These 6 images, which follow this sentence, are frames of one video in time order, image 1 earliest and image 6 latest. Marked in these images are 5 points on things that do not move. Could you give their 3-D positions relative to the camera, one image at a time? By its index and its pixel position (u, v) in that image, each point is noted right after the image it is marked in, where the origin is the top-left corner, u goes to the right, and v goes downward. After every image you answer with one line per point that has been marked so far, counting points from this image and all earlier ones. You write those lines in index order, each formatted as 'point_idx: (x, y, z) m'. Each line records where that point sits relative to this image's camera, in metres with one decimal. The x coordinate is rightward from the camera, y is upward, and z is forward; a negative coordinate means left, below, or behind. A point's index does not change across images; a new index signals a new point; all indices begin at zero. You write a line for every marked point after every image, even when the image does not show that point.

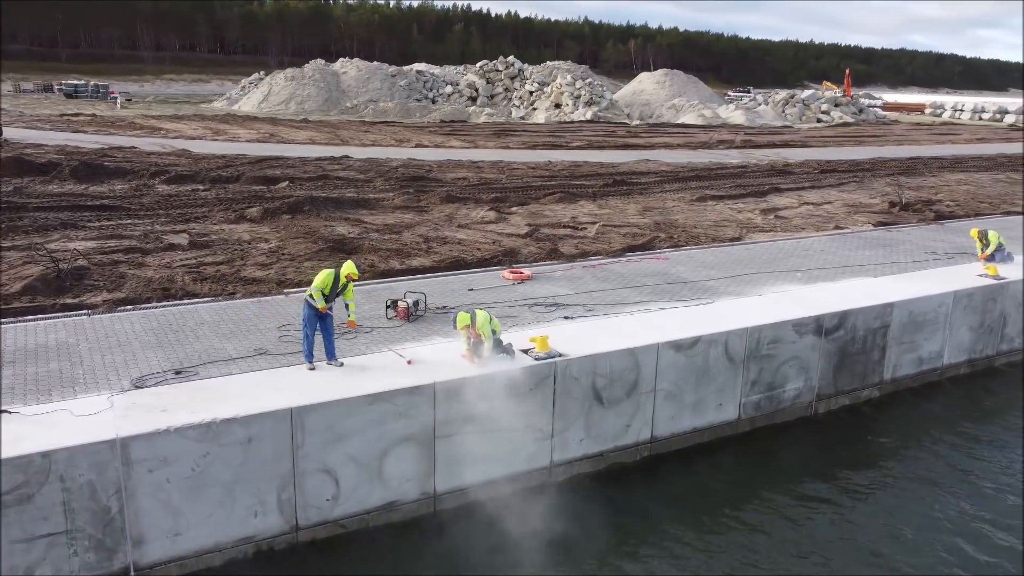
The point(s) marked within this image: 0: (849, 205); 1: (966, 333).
0: (+7.2, +1.8, +17.2) m
1: (+6.0, -0.6, +10.7) m
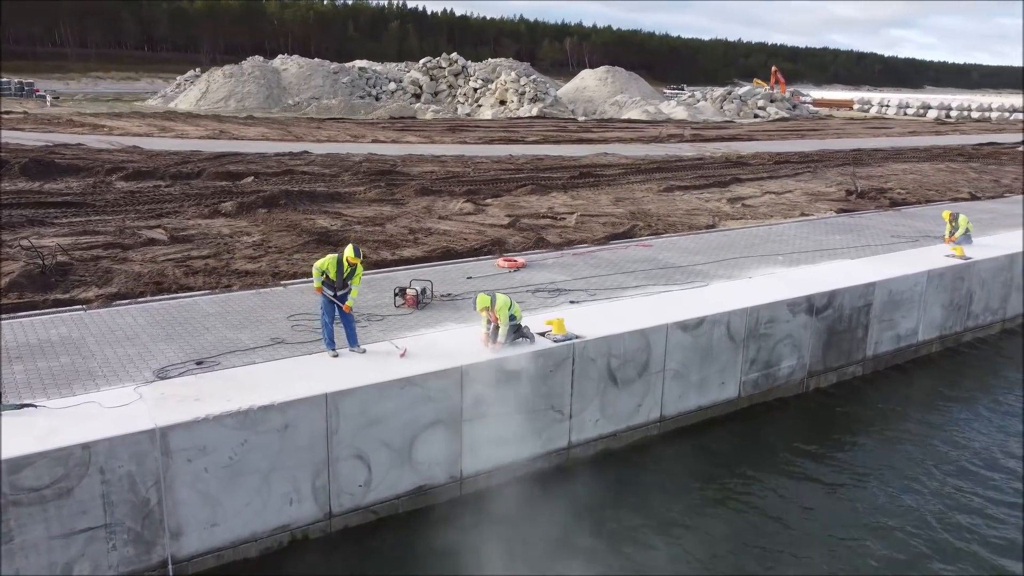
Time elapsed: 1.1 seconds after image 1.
0: (+6.5, +2.1, +17.8) m
1: (+5.9, -0.3, +11.3) m
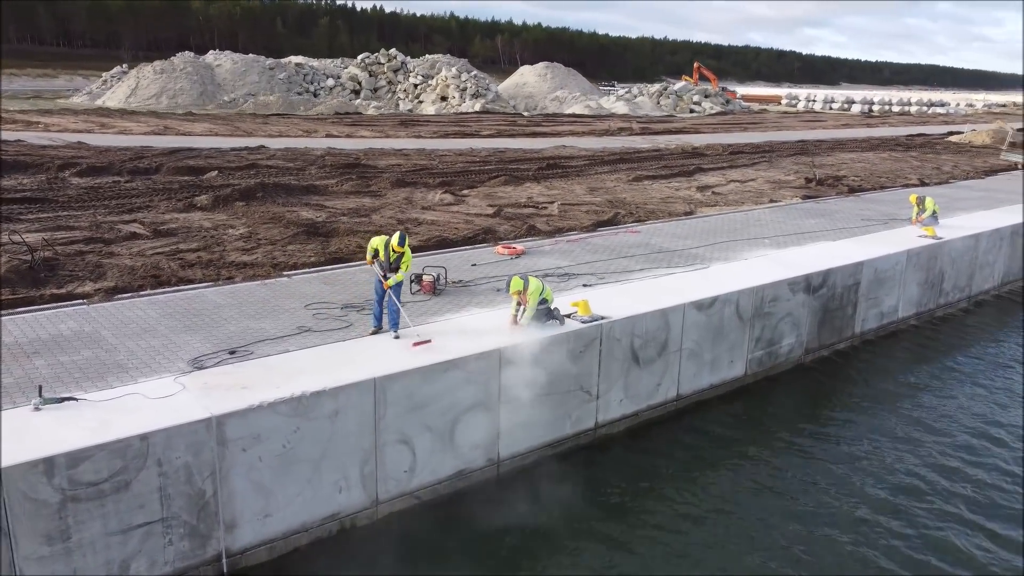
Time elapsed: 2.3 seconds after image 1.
0: (+5.8, +2.4, +18.3) m
1: (+5.9, 0.0, +11.8) m
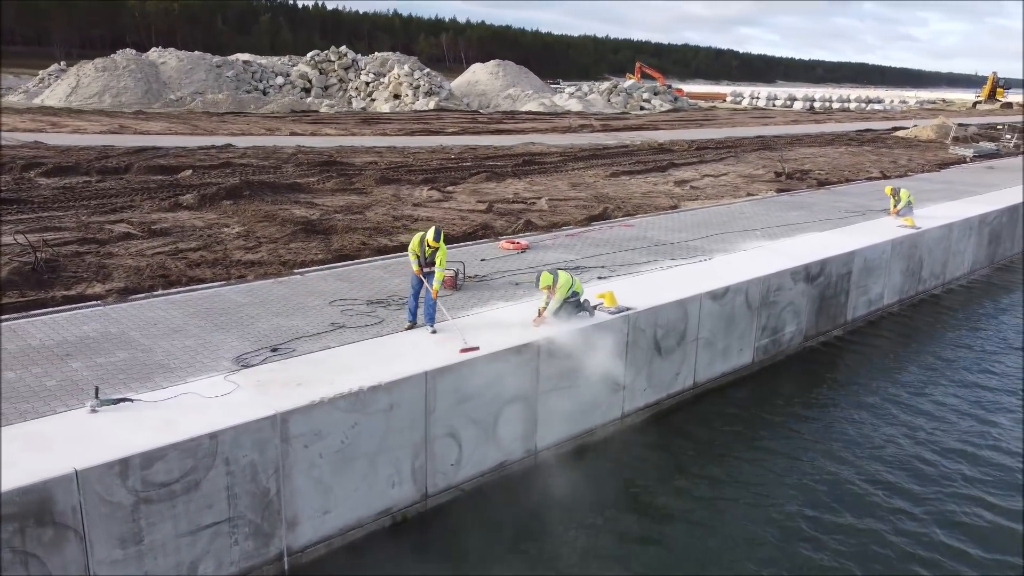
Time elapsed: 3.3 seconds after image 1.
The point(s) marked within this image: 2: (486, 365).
0: (+5.3, +2.6, +18.7) m
1: (+5.8, +0.2, +12.2) m
2: (-0.2, -0.6, +6.5) m
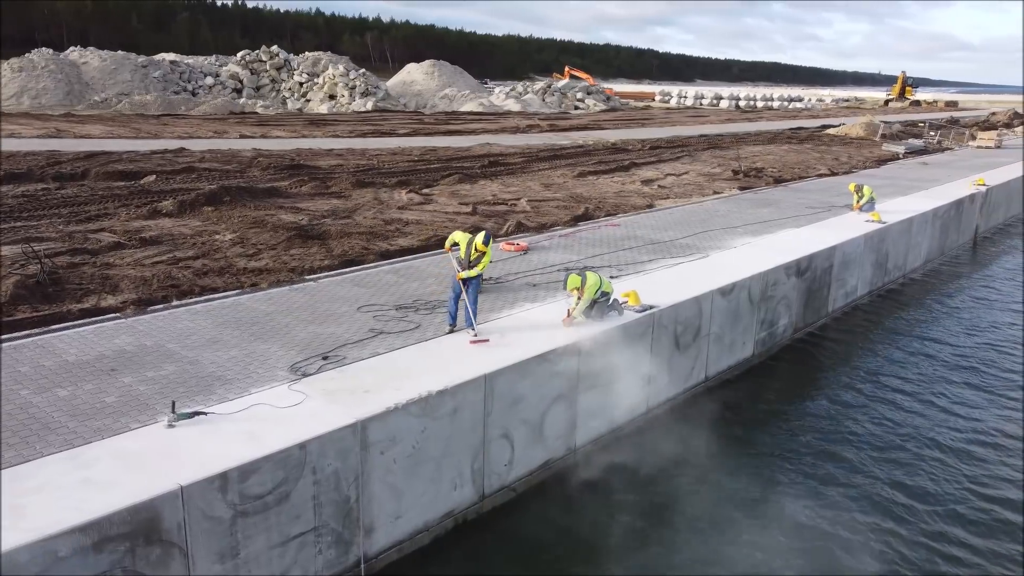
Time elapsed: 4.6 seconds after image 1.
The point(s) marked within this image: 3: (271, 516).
0: (+4.5, +2.7, +19.3) m
1: (+5.7, +0.3, +12.9) m
2: (+0.2, -0.6, +6.6) m
3: (-1.5, -1.4, +4.9) m
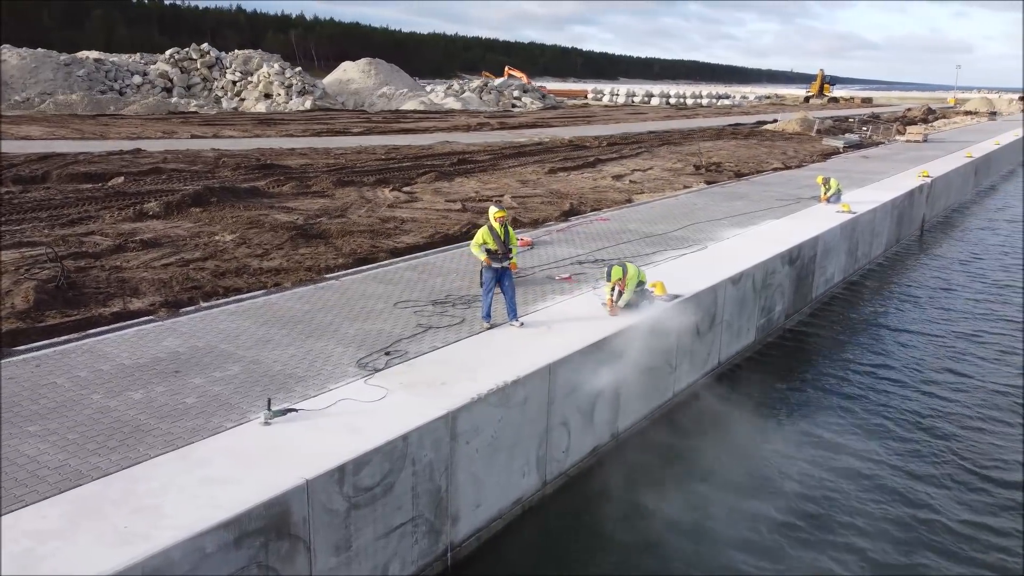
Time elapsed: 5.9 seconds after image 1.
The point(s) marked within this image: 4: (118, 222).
0: (+3.7, +2.9, +19.8) m
1: (+5.5, +0.5, +13.5) m
2: (+0.6, -0.6, +6.8) m
3: (-0.8, -1.3, +5.0) m
4: (-5.6, +0.9, +11.6) m
